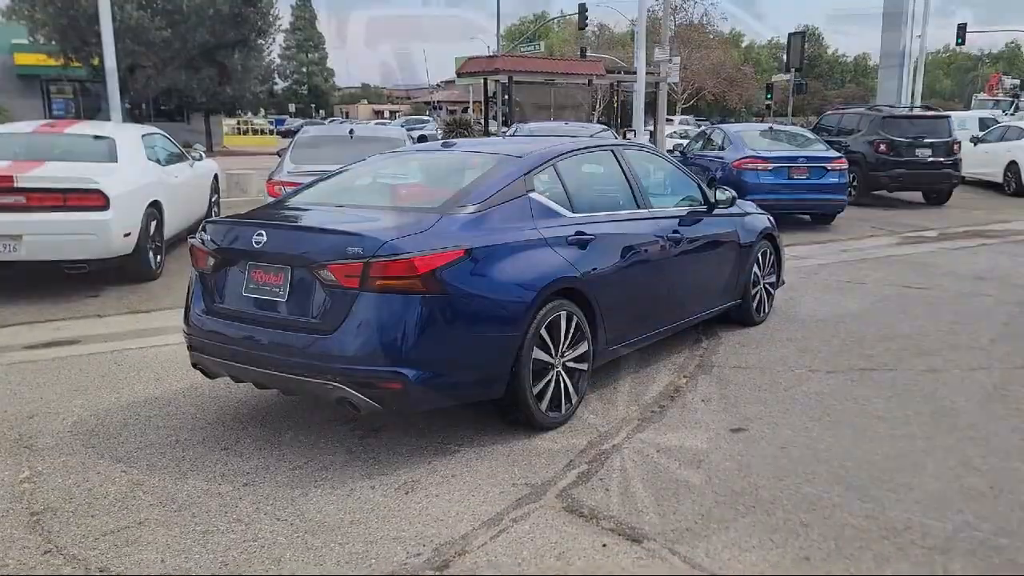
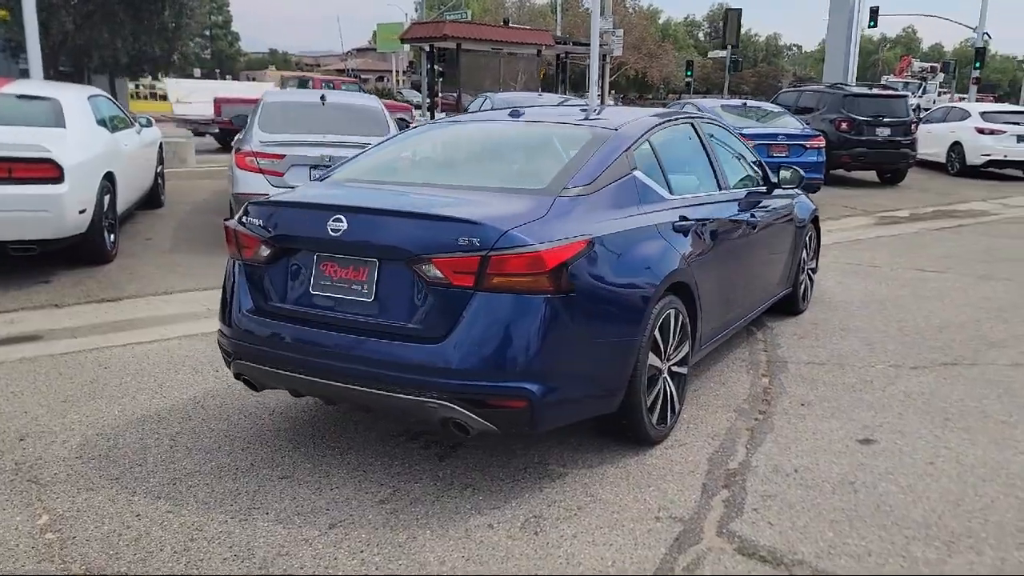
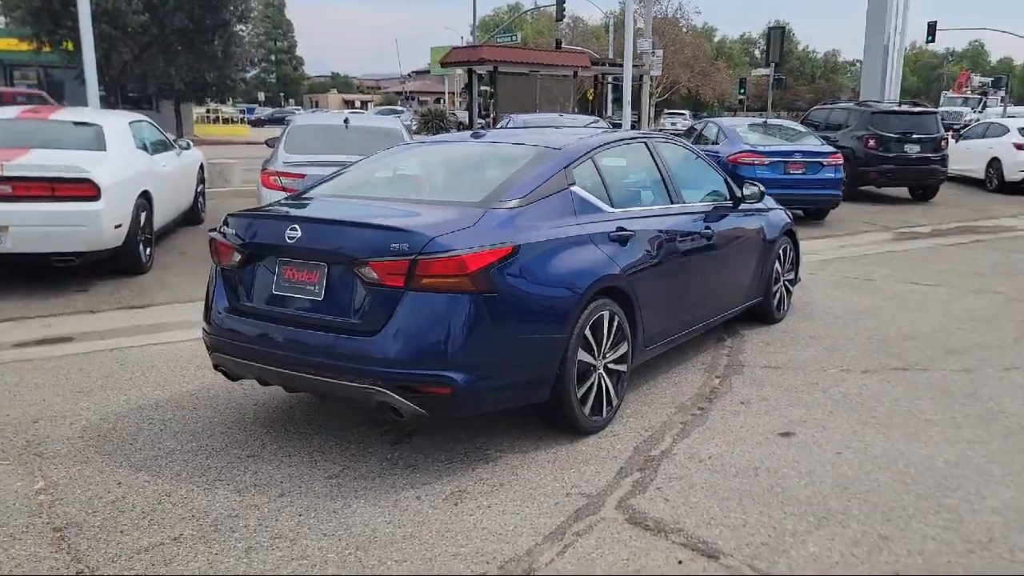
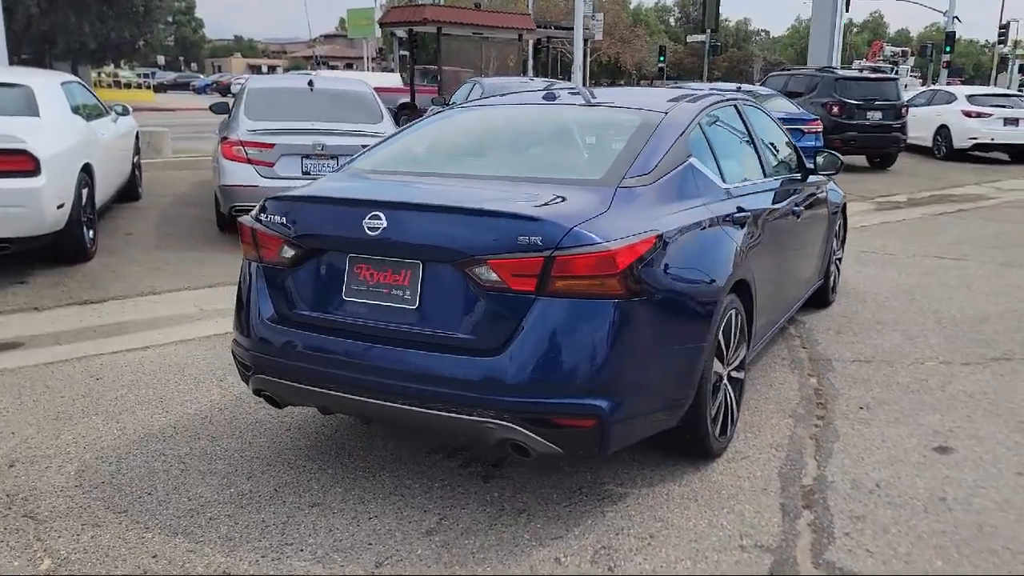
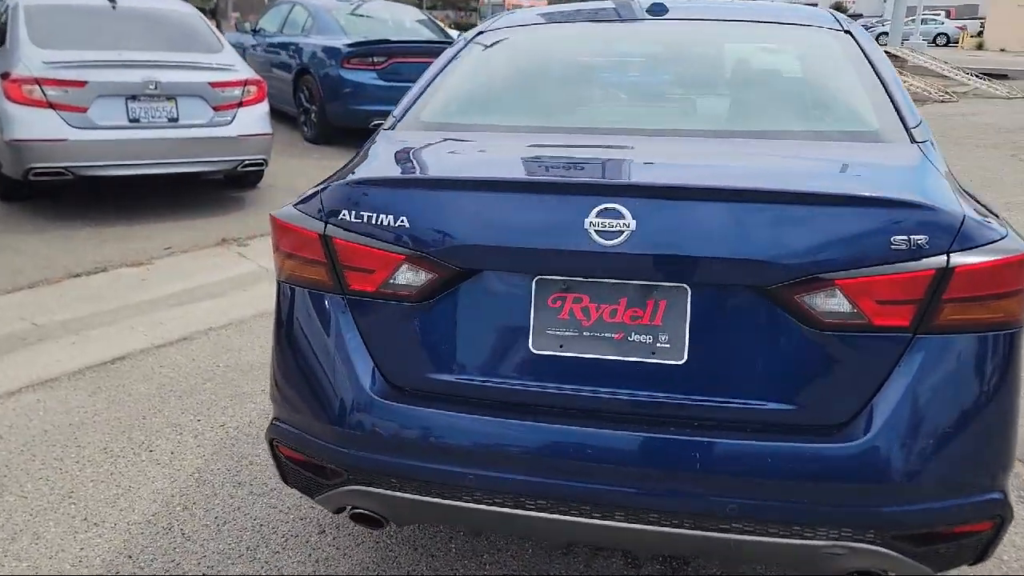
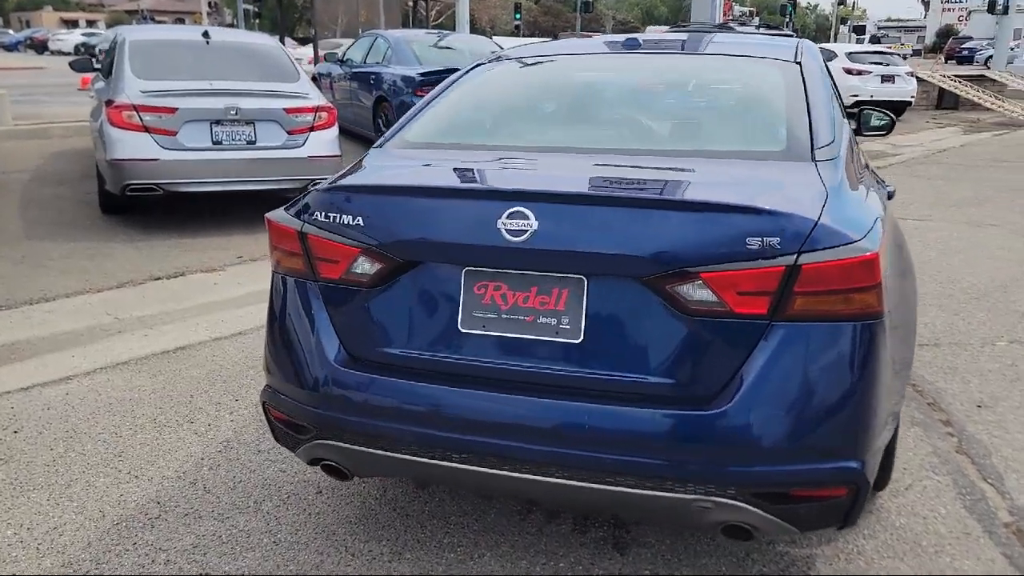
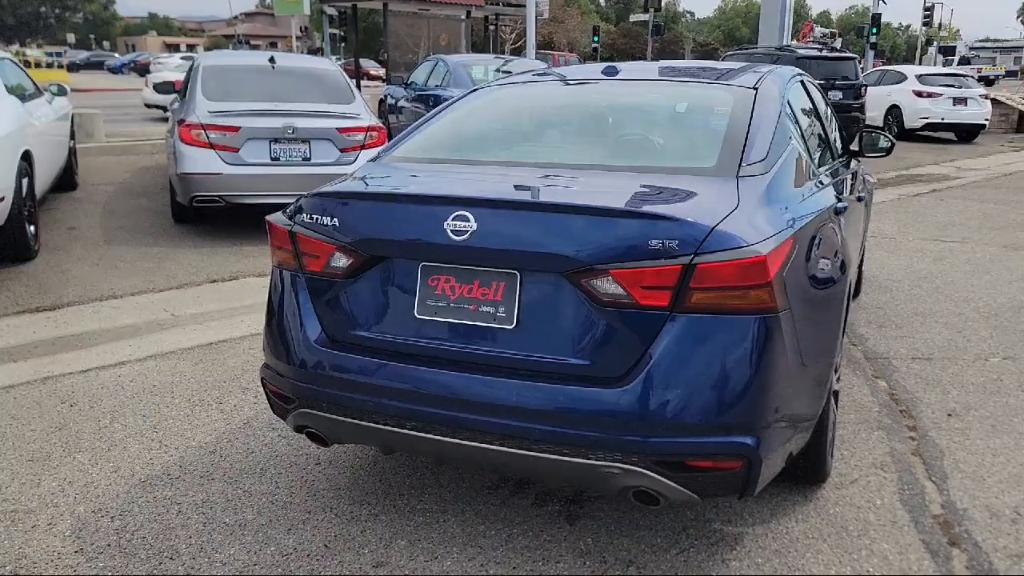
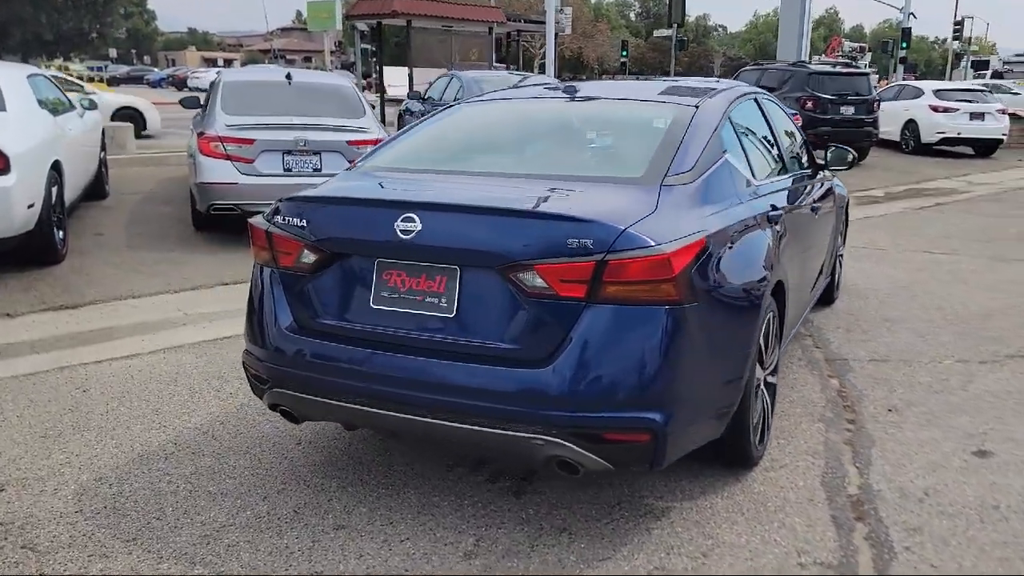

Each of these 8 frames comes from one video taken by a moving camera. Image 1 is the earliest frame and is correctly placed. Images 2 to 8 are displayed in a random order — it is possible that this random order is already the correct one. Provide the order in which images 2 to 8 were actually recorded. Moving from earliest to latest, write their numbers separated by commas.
3, 2, 4, 8, 7, 6, 5
